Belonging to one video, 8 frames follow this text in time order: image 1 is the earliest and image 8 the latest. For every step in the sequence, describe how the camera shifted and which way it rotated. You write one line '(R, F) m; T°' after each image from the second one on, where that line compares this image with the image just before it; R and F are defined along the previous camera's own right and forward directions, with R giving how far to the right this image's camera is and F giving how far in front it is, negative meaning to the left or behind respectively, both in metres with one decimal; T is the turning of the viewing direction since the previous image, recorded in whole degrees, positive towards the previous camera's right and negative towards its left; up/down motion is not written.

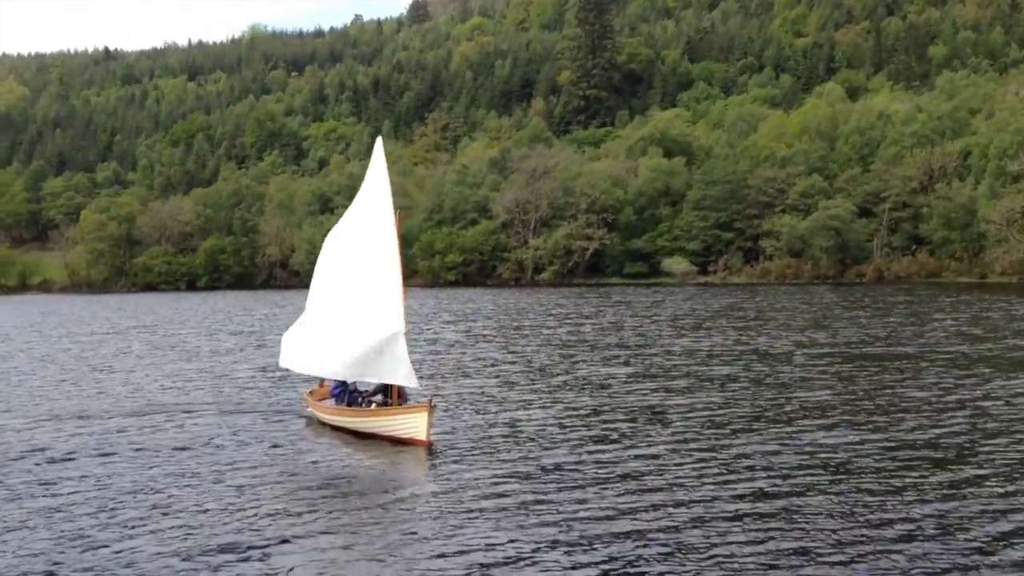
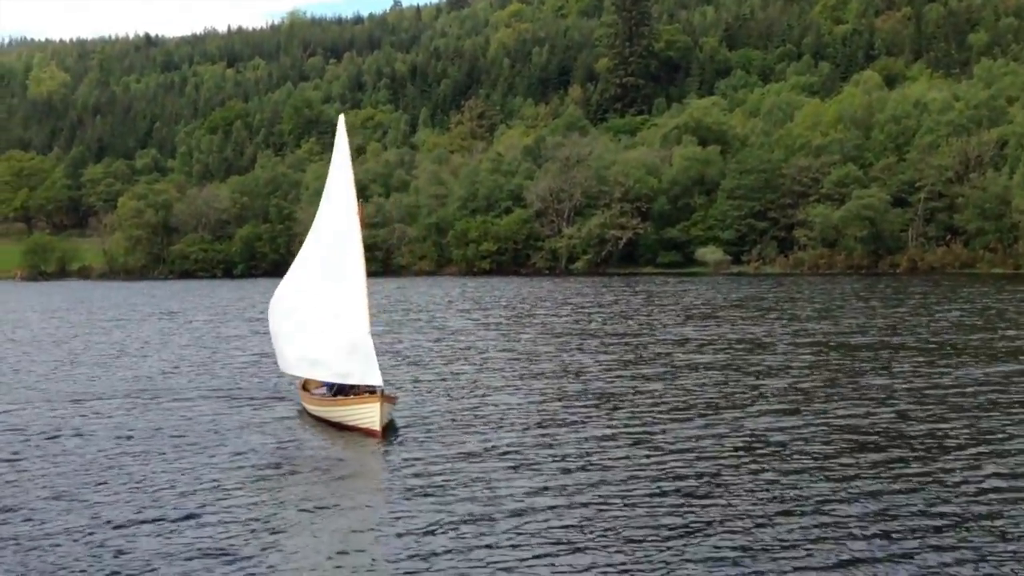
(+0.2, -0.4) m; -2°
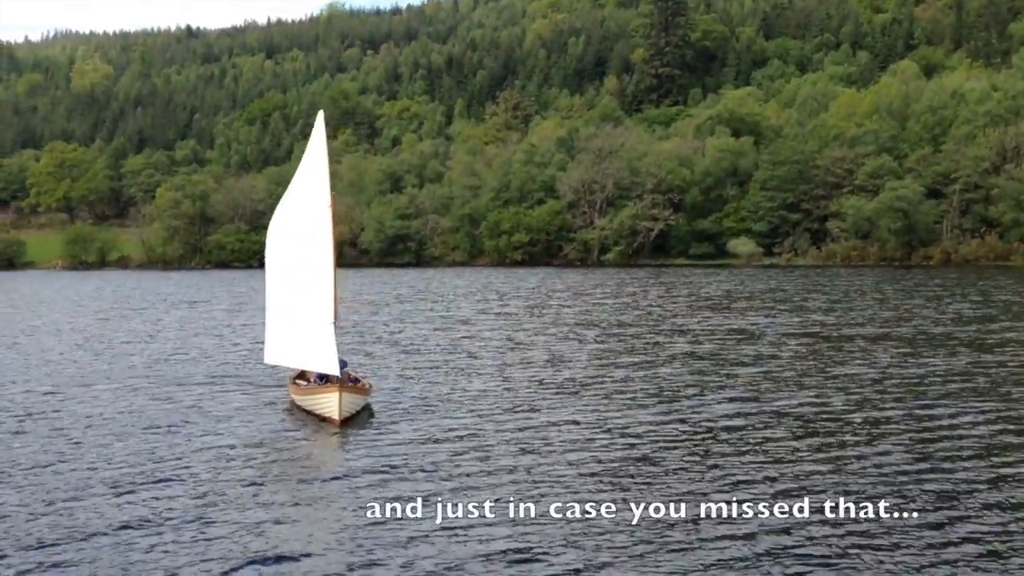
(+0.2, -0.1) m; -2°
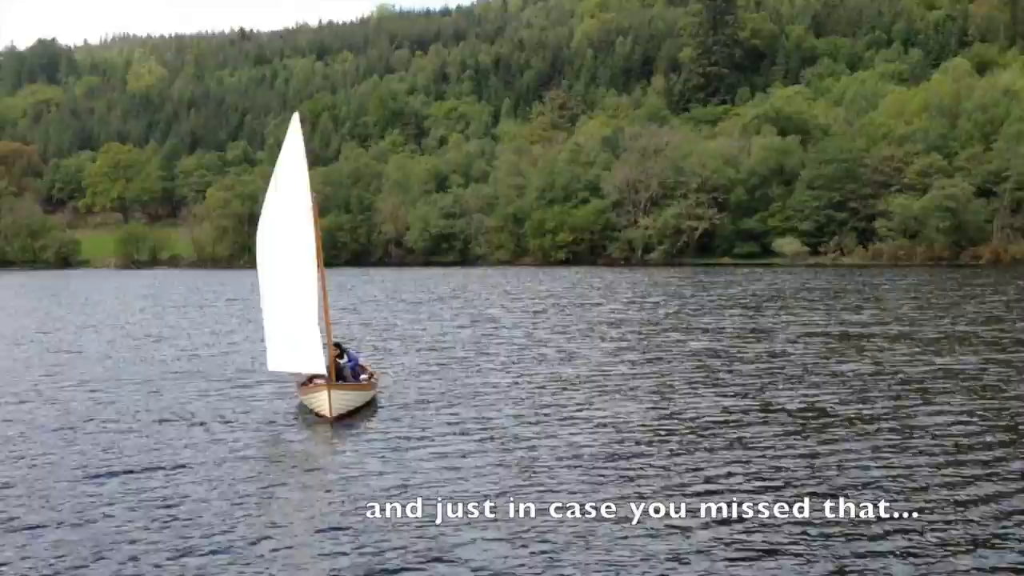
(+0.2, -0.1) m; -3°
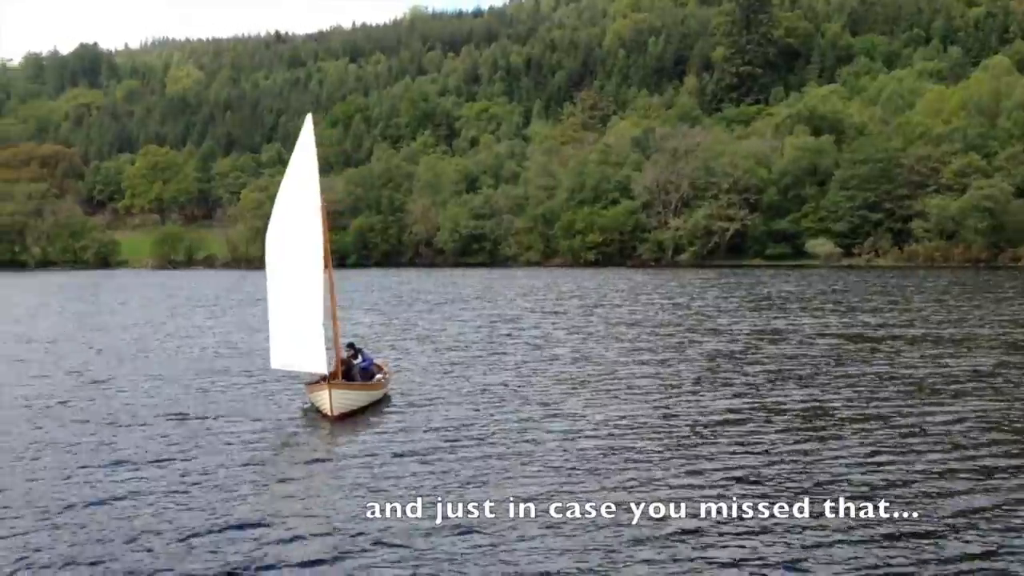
(+0.2, +0.5) m; -2°
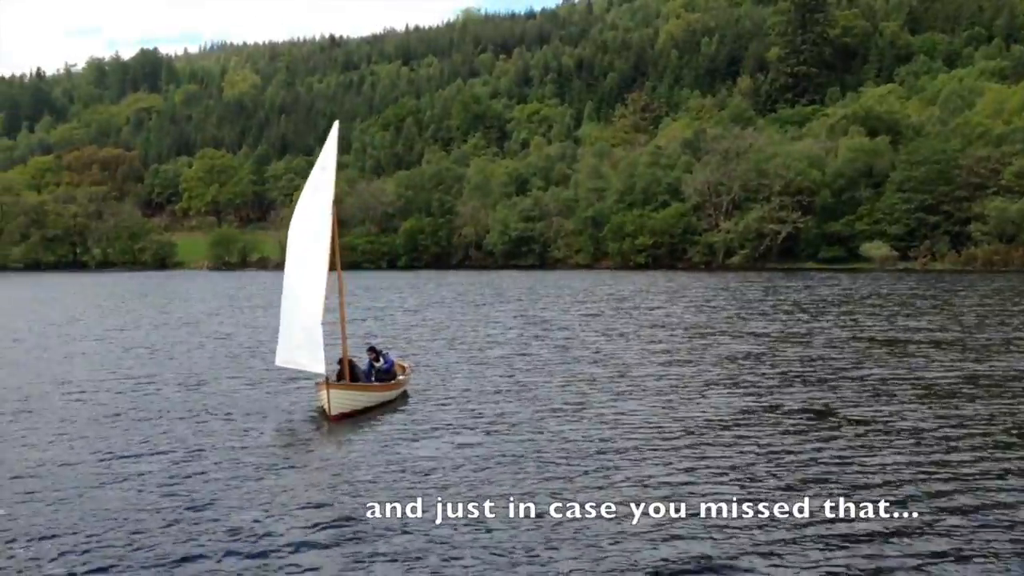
(+0.1, +0.2) m; -3°
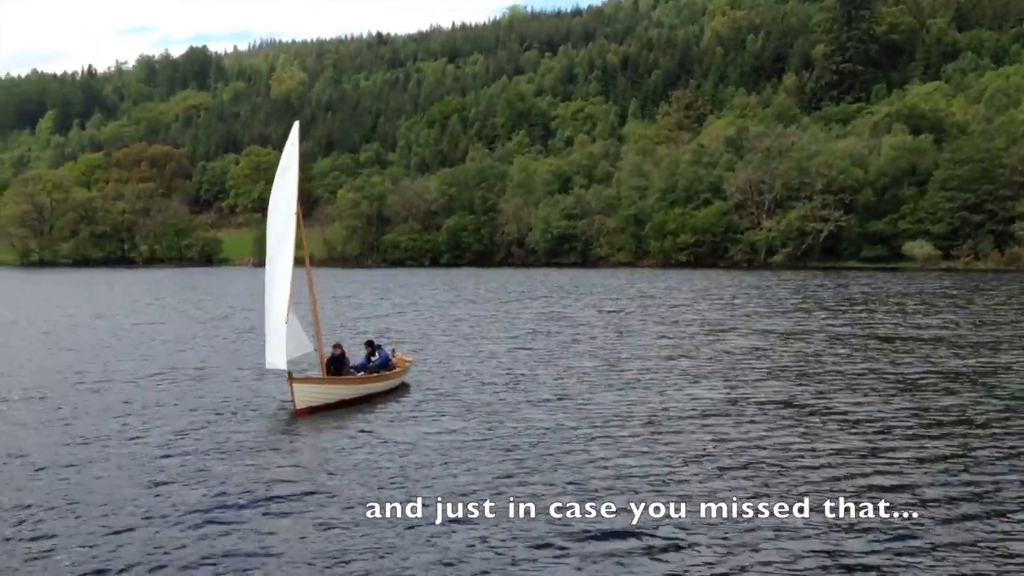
(+0.1, -0.7) m; -2°
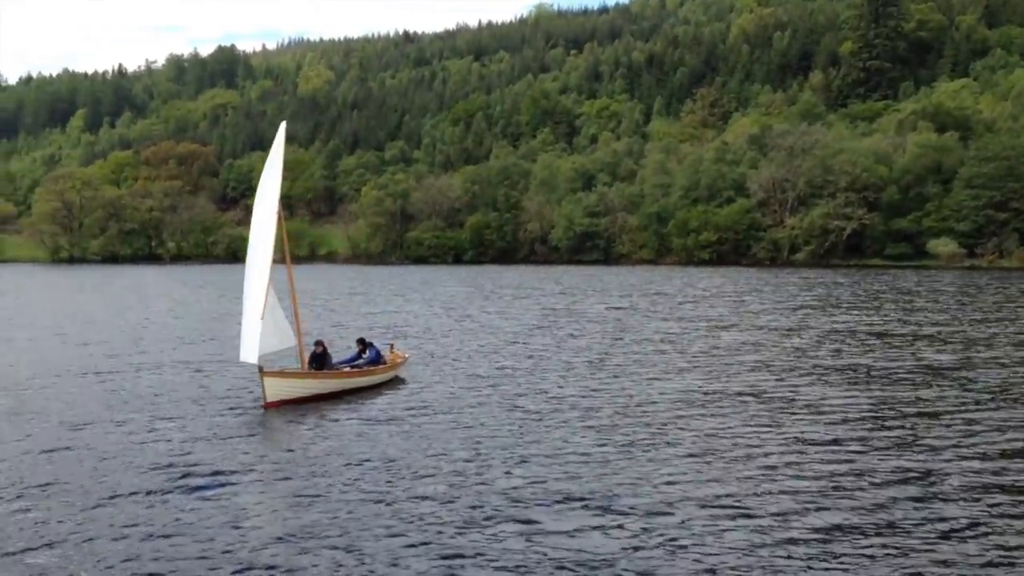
(+0.2, -0.2) m; -1°
